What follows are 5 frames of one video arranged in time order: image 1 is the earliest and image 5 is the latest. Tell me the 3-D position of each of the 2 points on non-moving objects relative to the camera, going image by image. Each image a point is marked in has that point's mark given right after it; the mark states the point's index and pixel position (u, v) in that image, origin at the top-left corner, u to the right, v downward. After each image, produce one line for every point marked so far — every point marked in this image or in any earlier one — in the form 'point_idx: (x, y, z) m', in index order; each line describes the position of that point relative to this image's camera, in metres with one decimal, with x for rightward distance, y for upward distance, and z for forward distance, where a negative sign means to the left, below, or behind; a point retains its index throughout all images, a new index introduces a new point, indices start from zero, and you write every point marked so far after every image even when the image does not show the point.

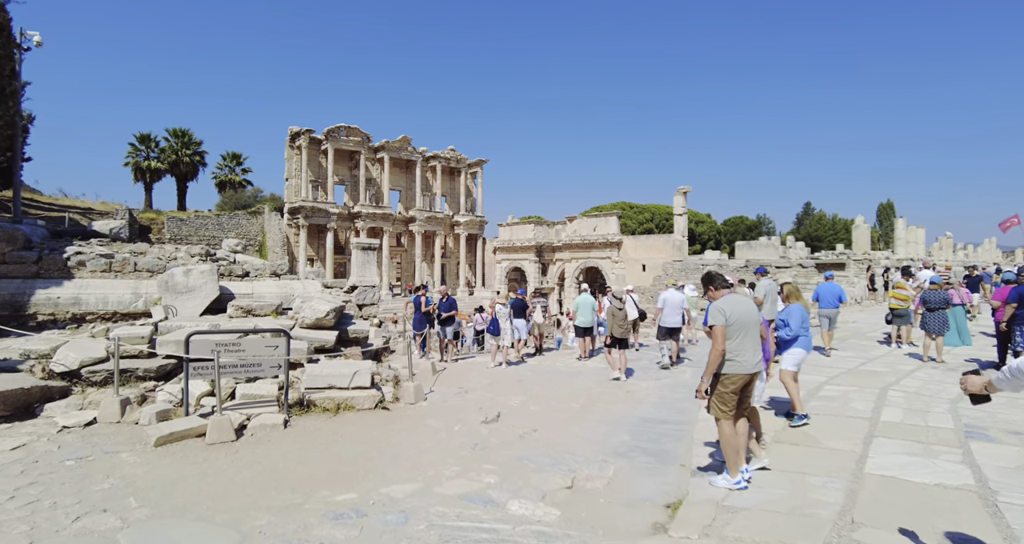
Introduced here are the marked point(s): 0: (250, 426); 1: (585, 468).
0: (-2.9, -1.7, +5.8) m
1: (+0.7, -1.8, +5.0) m
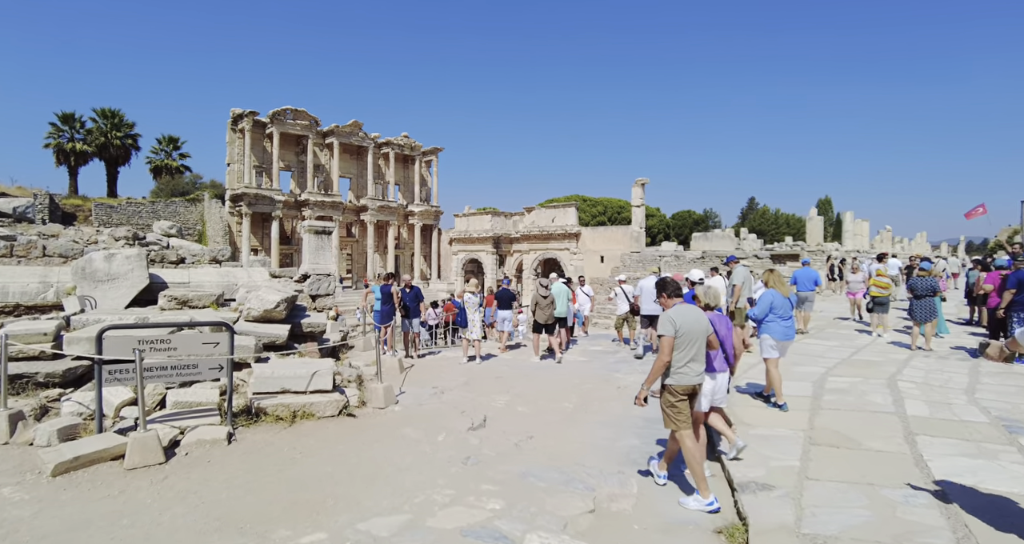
0: (-2.9, -1.5, +4.7) m
1: (+0.7, -1.7, +4.2) m
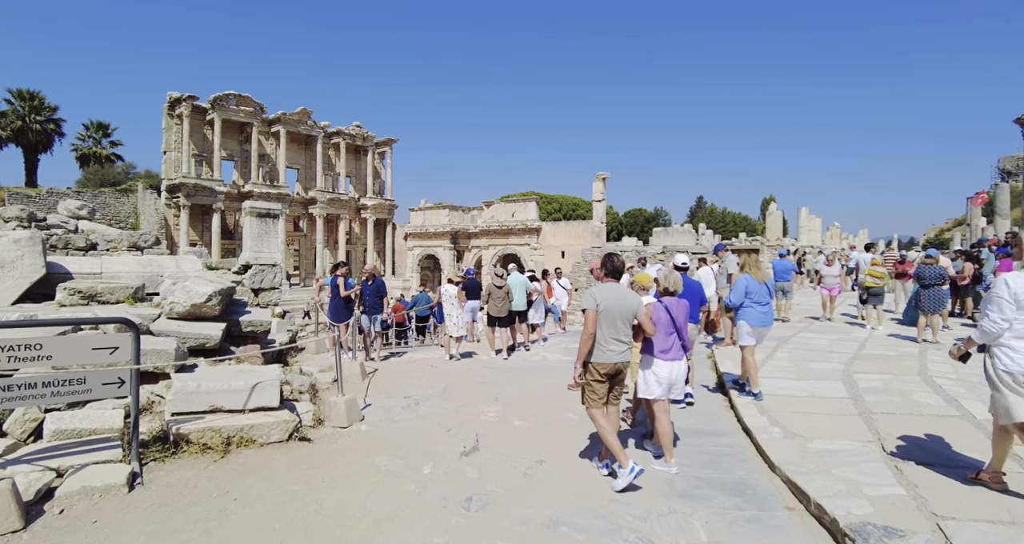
0: (-2.8, -1.4, +3.3) m
1: (+0.9, -1.5, +3.1) m
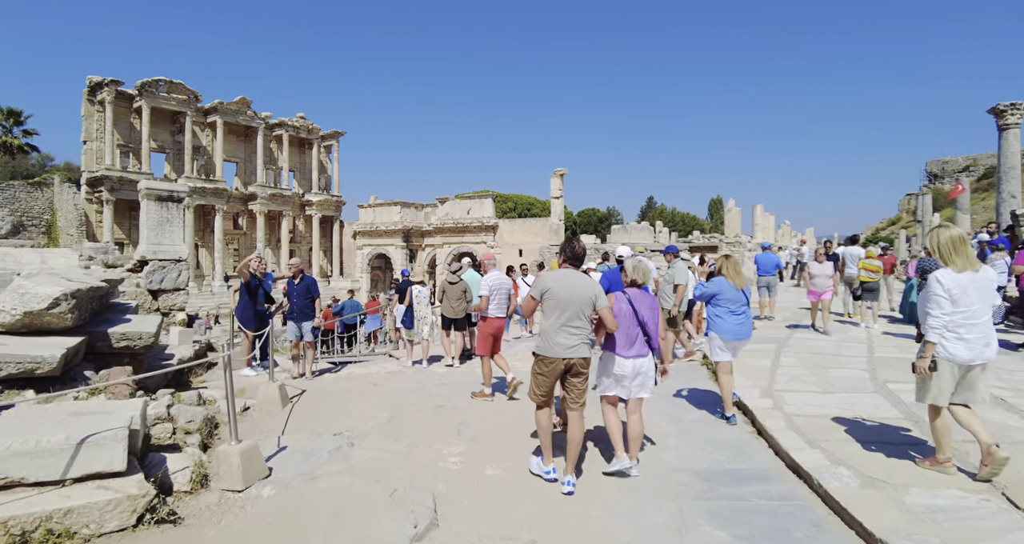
0: (-2.8, -1.3, +1.6) m
1: (+0.9, -1.4, +1.7) m
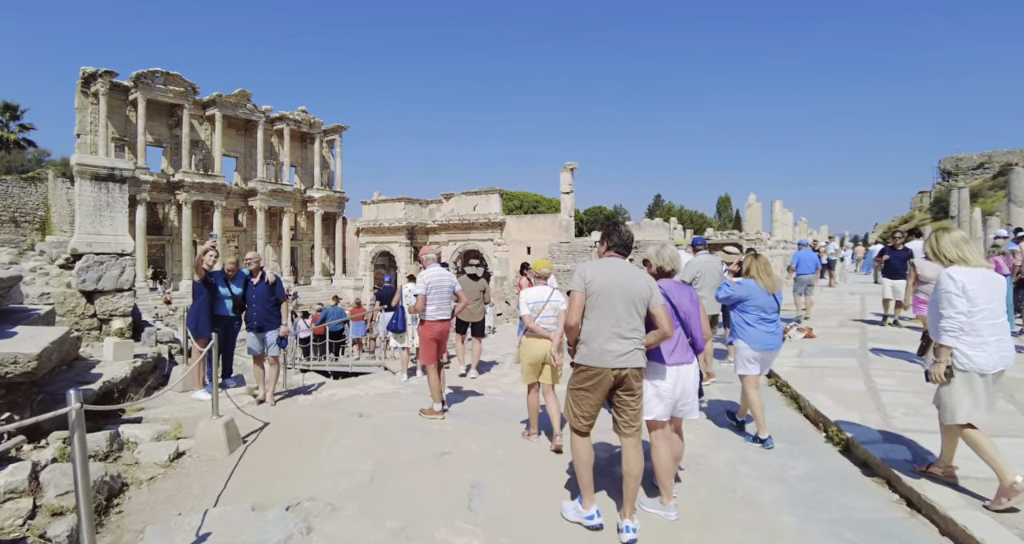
0: (-2.6, -1.3, +0.1) m
1: (+1.0, -1.4, +0.1) m
